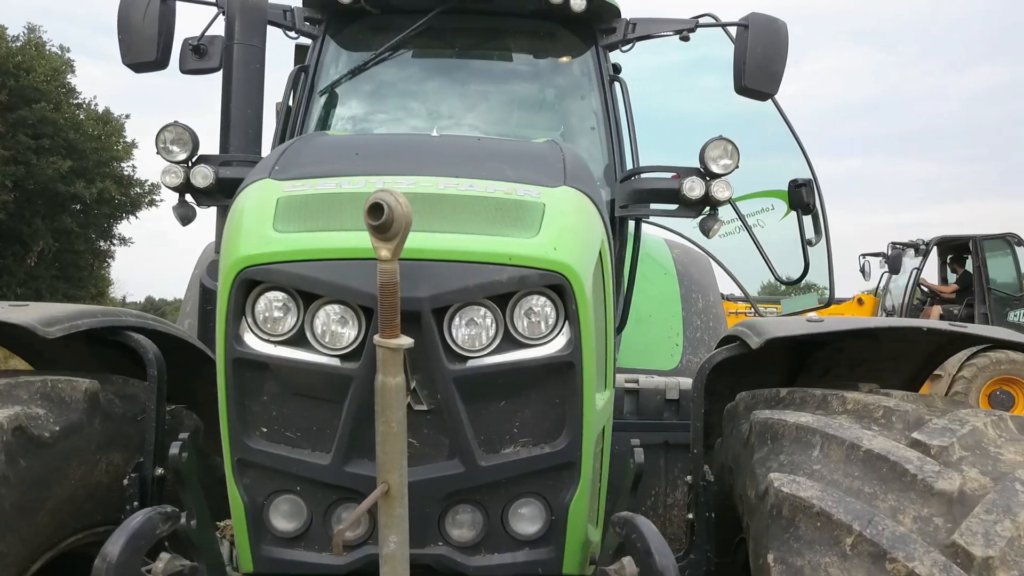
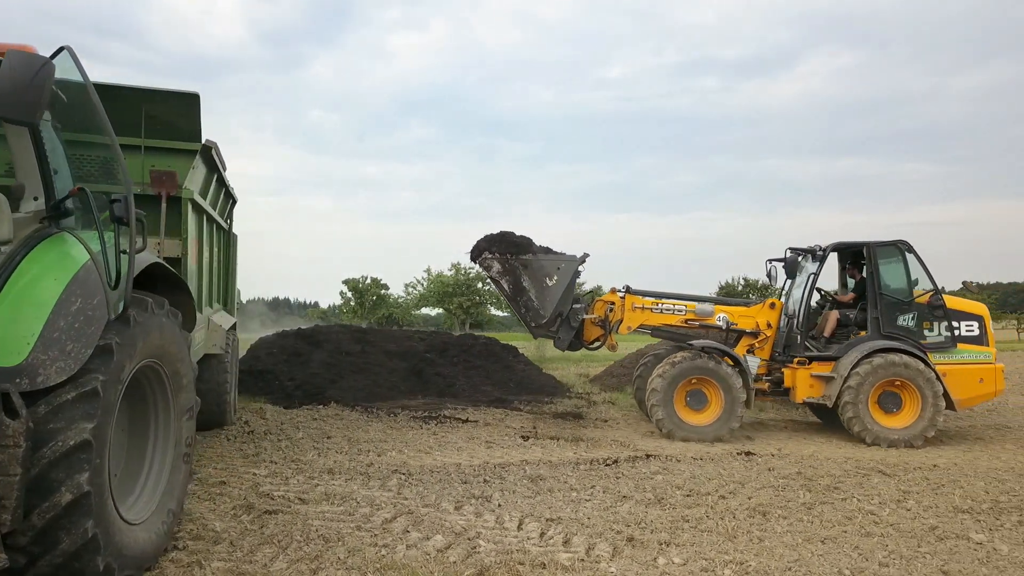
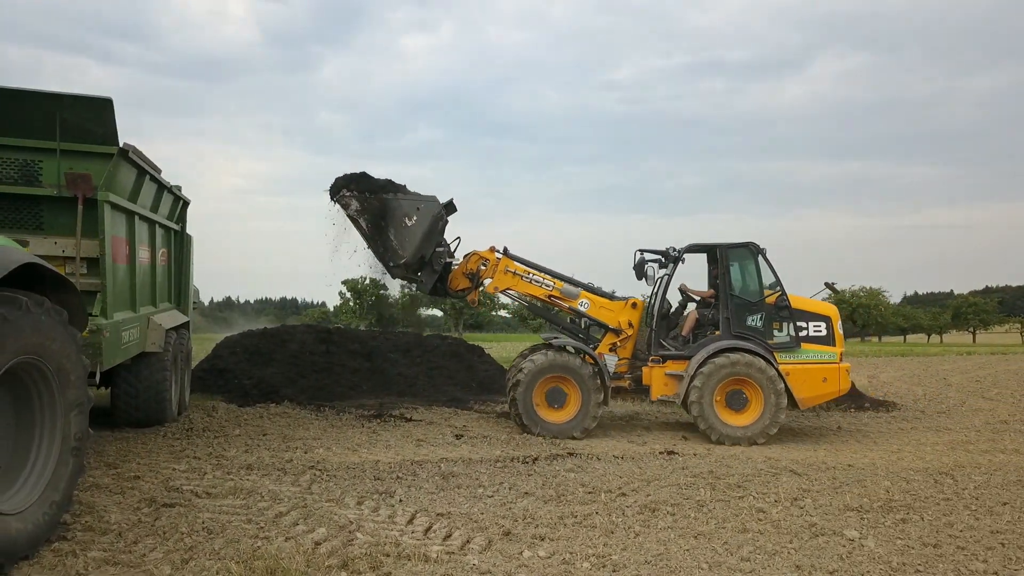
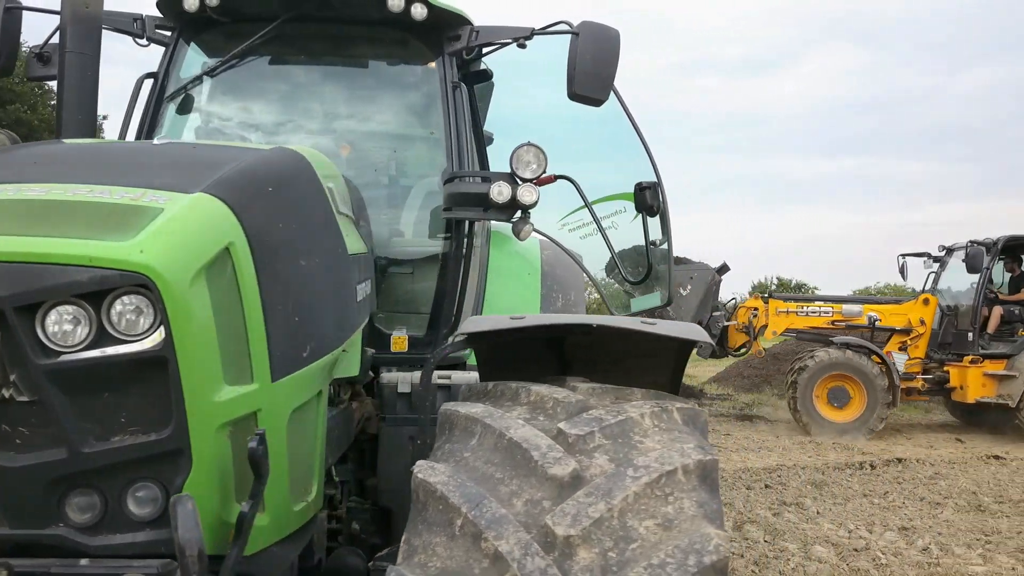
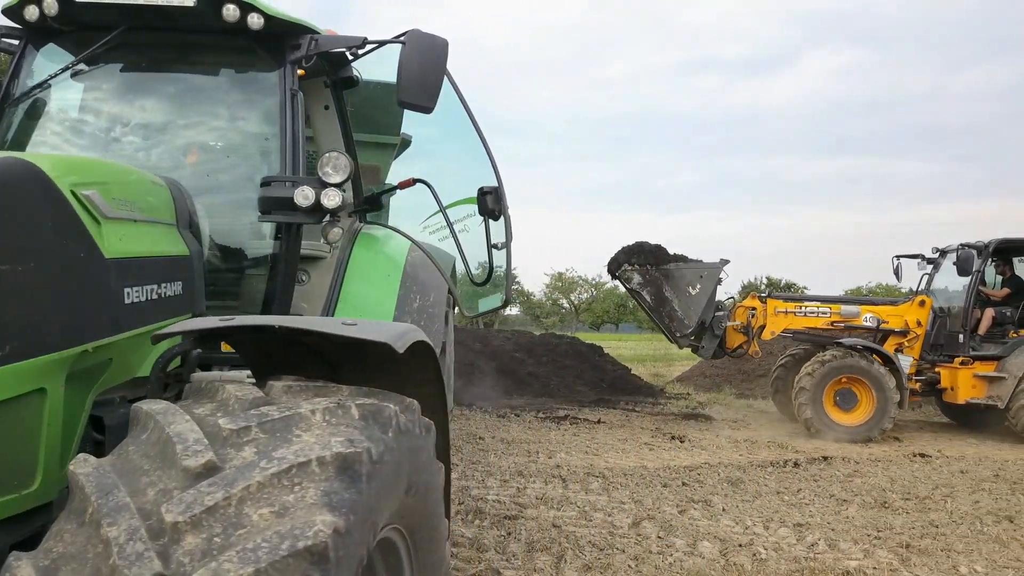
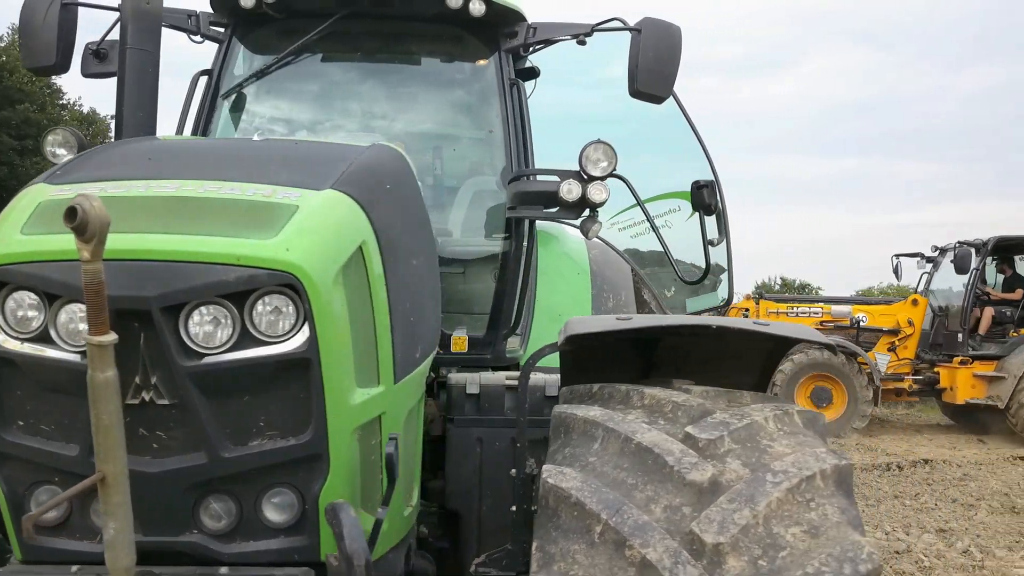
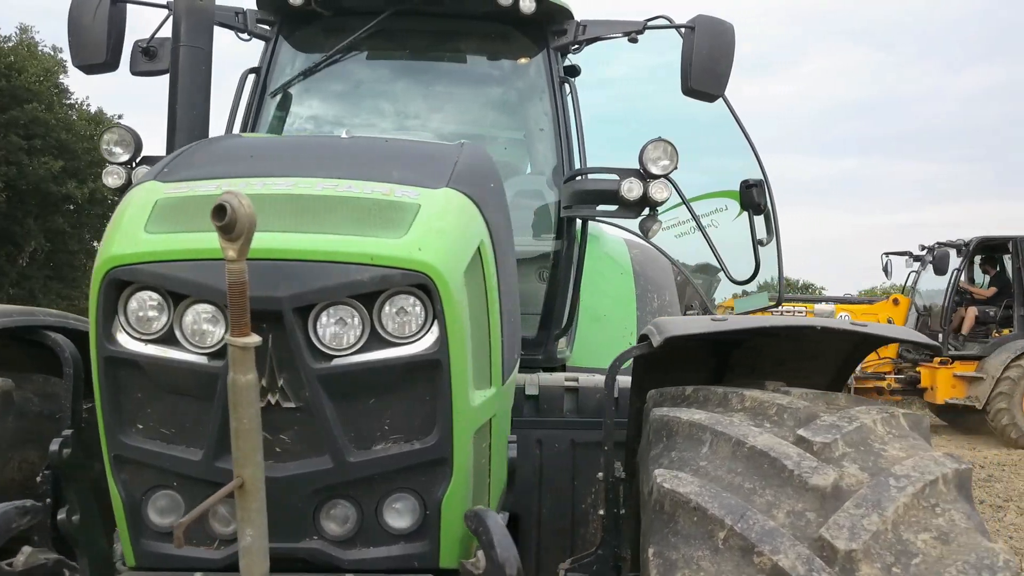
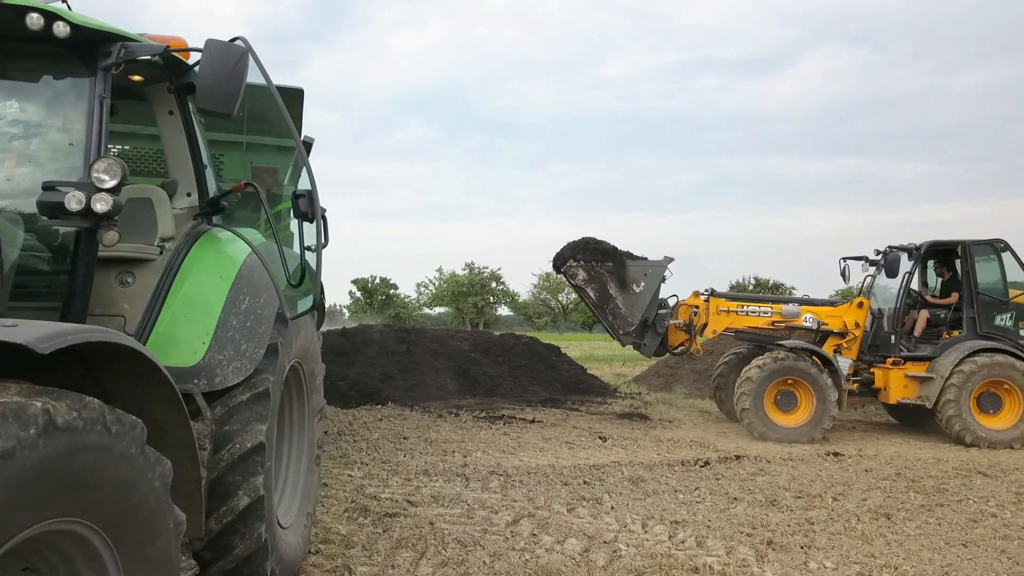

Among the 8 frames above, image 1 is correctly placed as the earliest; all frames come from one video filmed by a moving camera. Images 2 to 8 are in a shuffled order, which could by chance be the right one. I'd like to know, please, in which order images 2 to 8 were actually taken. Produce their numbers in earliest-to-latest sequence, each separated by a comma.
7, 6, 4, 5, 8, 2, 3
